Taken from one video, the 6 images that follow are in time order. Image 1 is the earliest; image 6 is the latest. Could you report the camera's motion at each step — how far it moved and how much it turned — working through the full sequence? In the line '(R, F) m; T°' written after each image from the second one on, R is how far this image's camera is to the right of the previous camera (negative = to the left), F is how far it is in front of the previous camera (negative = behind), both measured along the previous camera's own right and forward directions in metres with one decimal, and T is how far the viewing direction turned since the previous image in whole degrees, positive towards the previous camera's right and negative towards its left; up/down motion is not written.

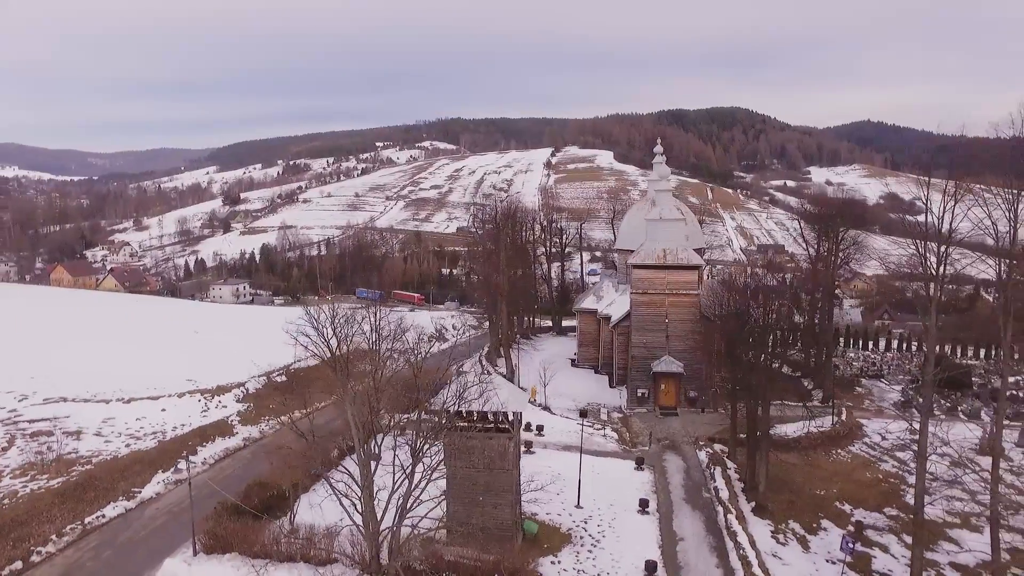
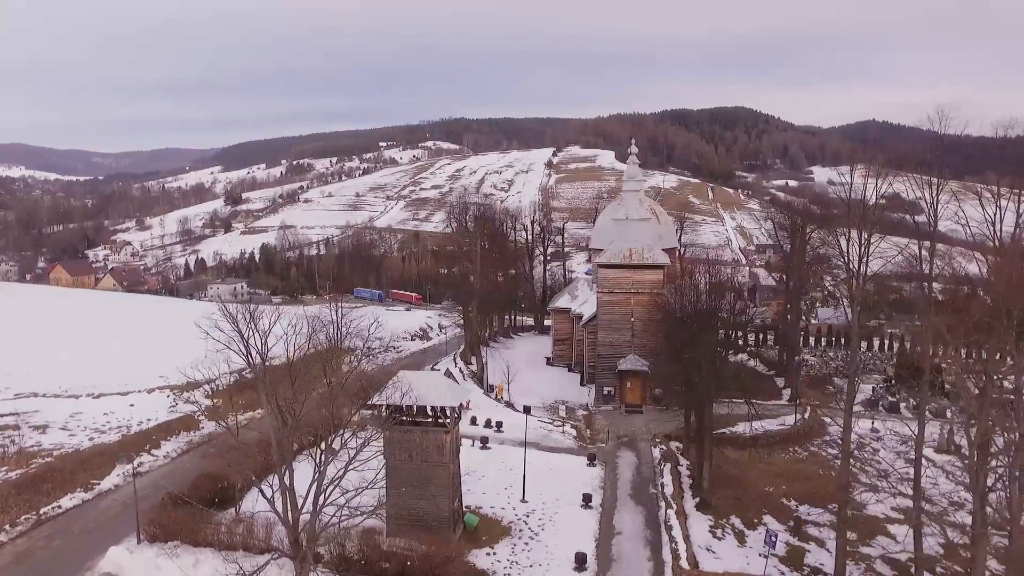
(+1.8, -0.4) m; -1°
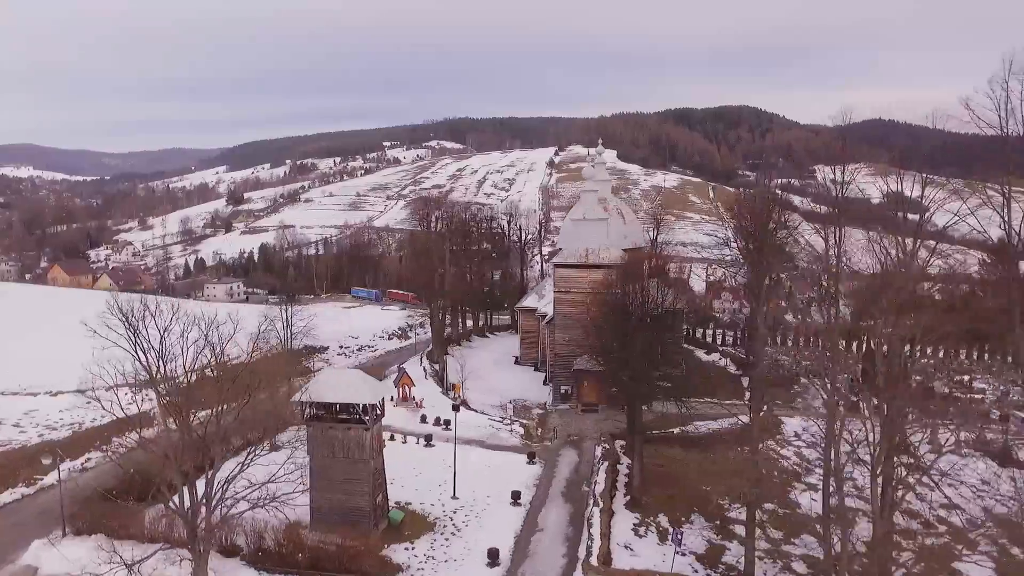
(+2.3, -0.3) m; -1°
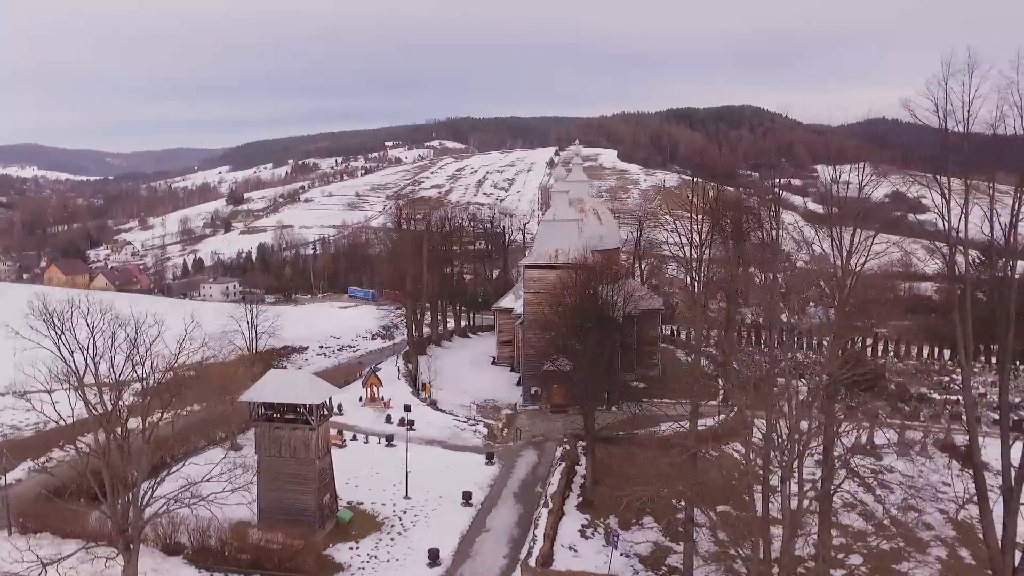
(+1.6, -0.1) m; 0°
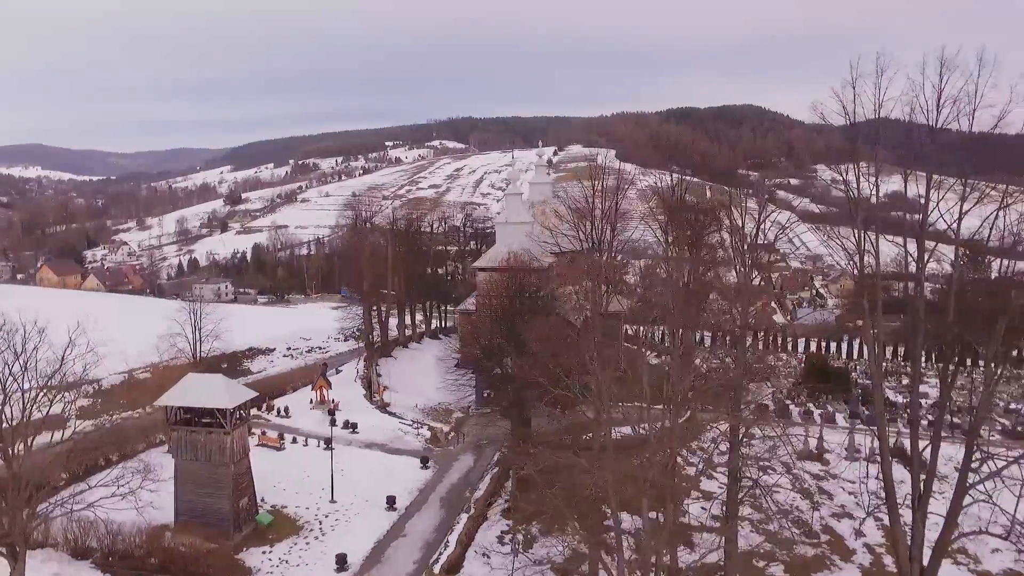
(+2.4, 0.0) m; 0°
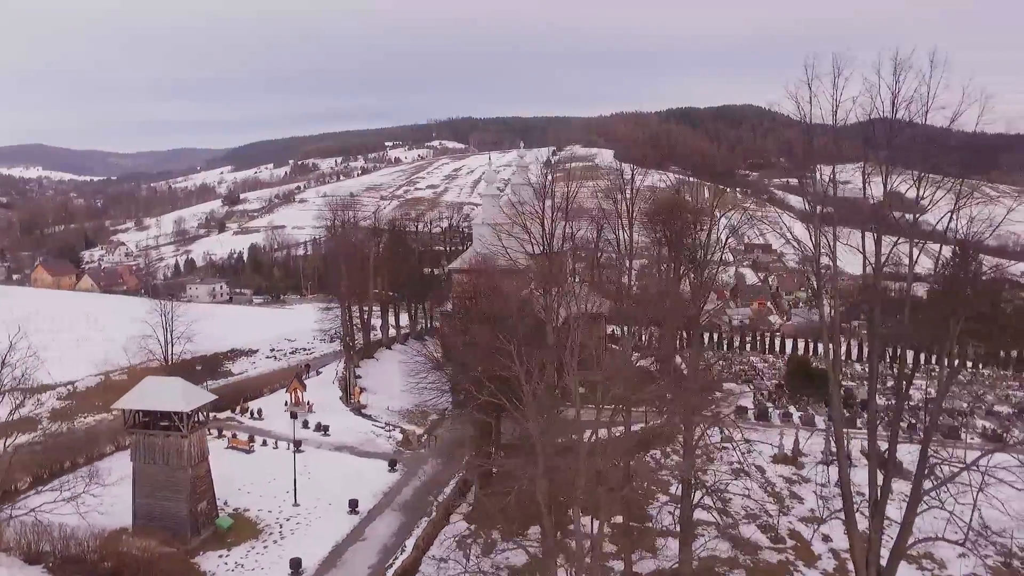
(+1.2, +0.1) m; 0°
